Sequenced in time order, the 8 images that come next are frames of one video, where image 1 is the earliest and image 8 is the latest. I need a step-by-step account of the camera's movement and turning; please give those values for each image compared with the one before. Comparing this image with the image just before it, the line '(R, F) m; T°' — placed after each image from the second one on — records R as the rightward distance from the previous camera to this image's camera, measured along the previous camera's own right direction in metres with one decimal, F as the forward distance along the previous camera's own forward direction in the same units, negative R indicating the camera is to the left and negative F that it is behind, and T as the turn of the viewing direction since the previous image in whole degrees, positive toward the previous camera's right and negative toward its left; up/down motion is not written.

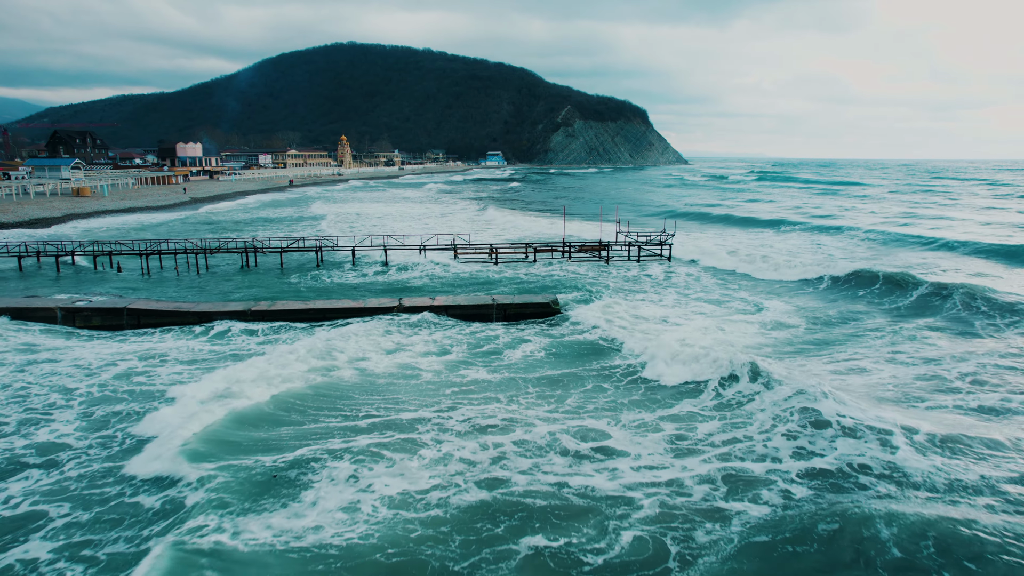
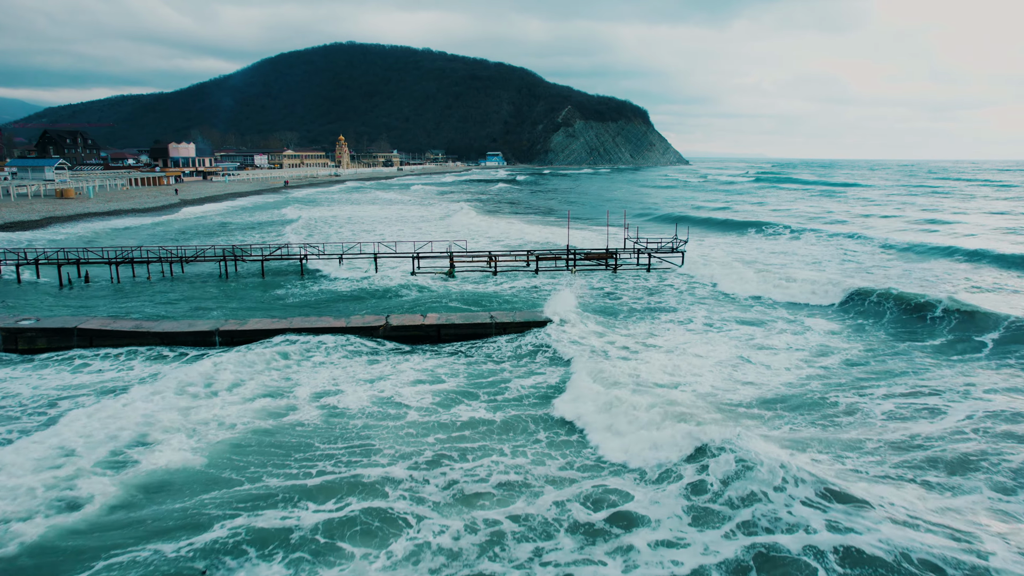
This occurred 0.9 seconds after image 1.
(0.0, +1.9) m; 0°
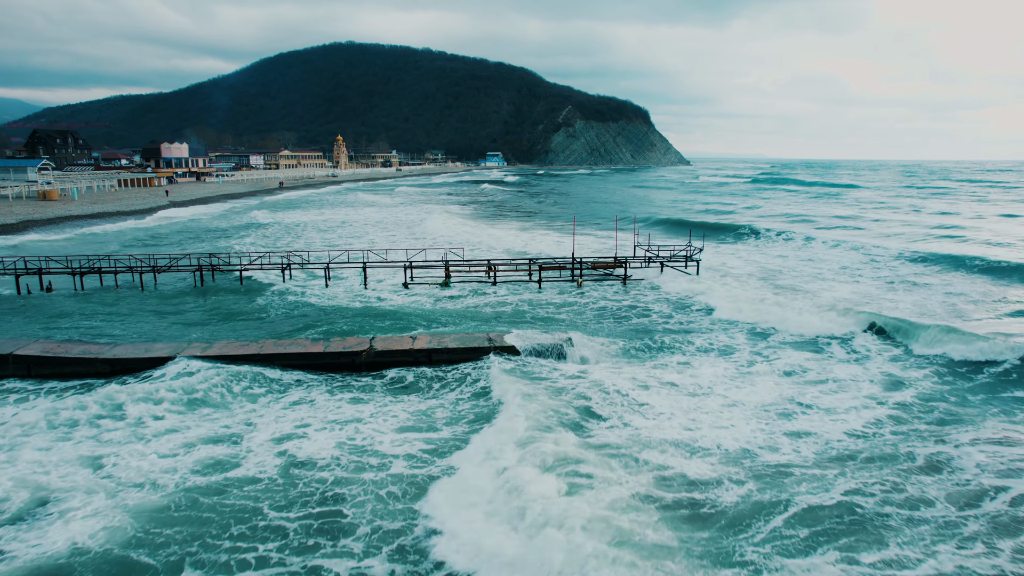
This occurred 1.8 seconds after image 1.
(0.0, +1.9) m; 0°
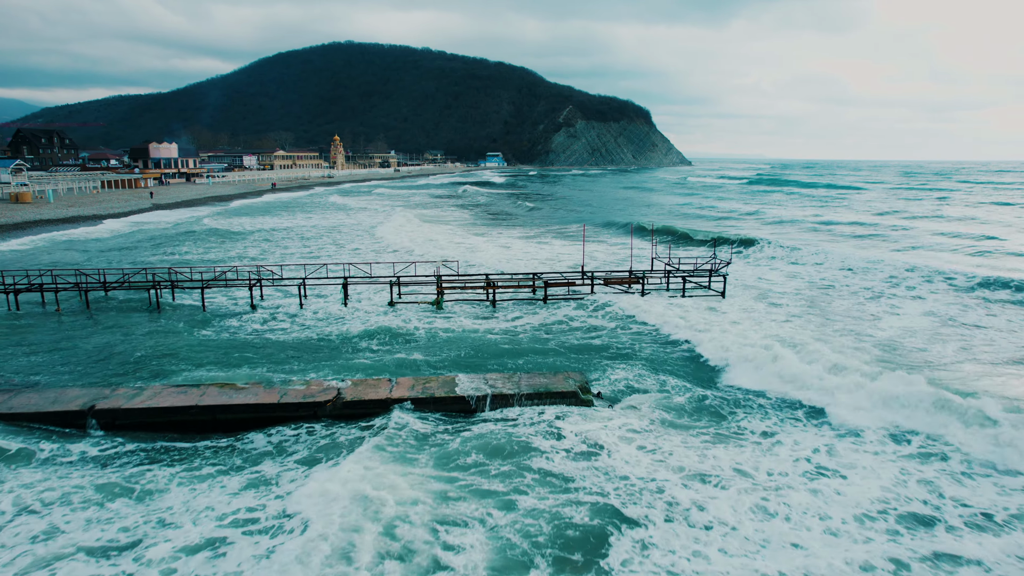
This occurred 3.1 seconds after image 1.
(-0.1, +2.8) m; 0°
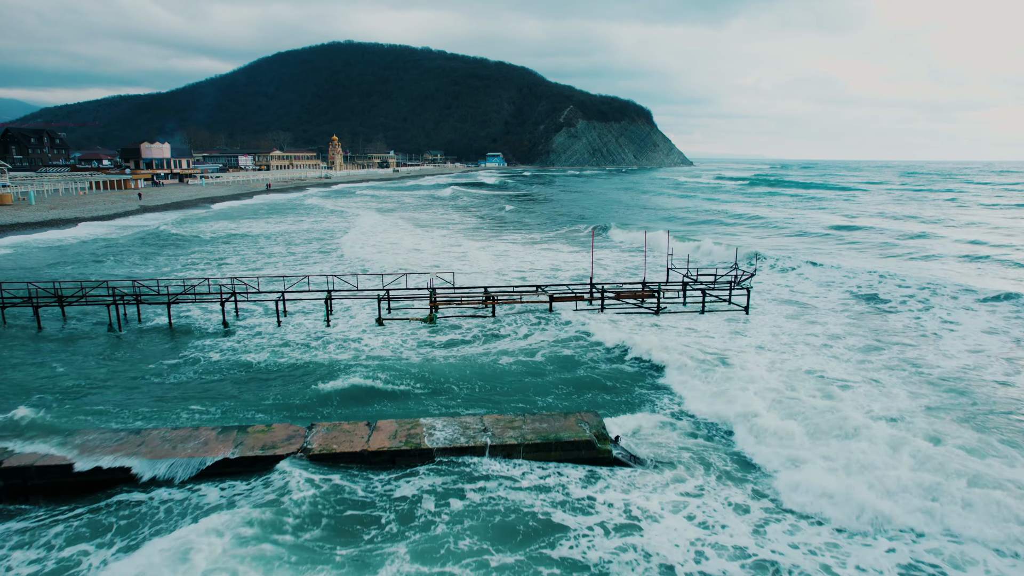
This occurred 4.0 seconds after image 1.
(0.0, +1.9) m; 0°
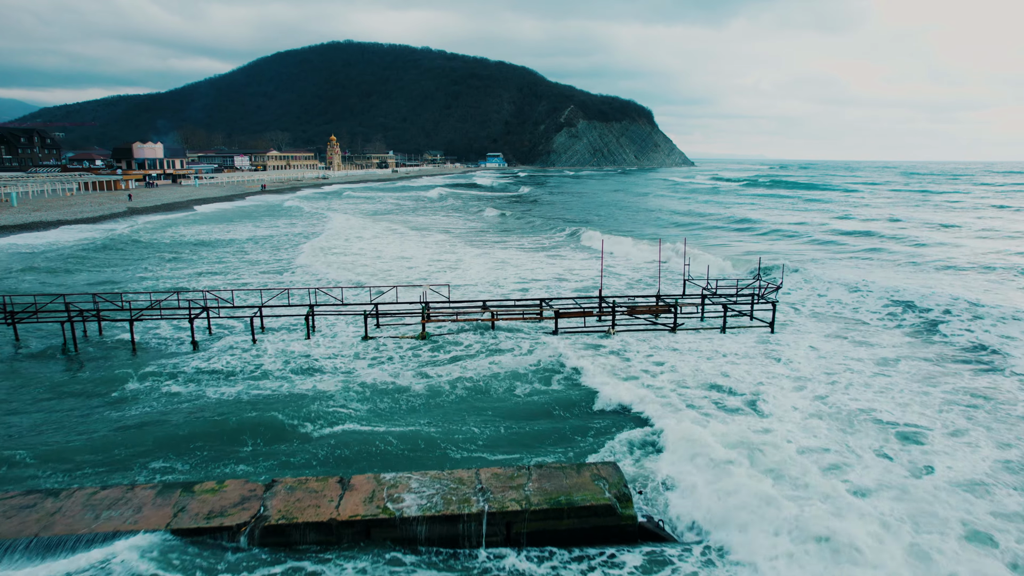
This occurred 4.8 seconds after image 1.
(0.0, +1.7) m; 0°
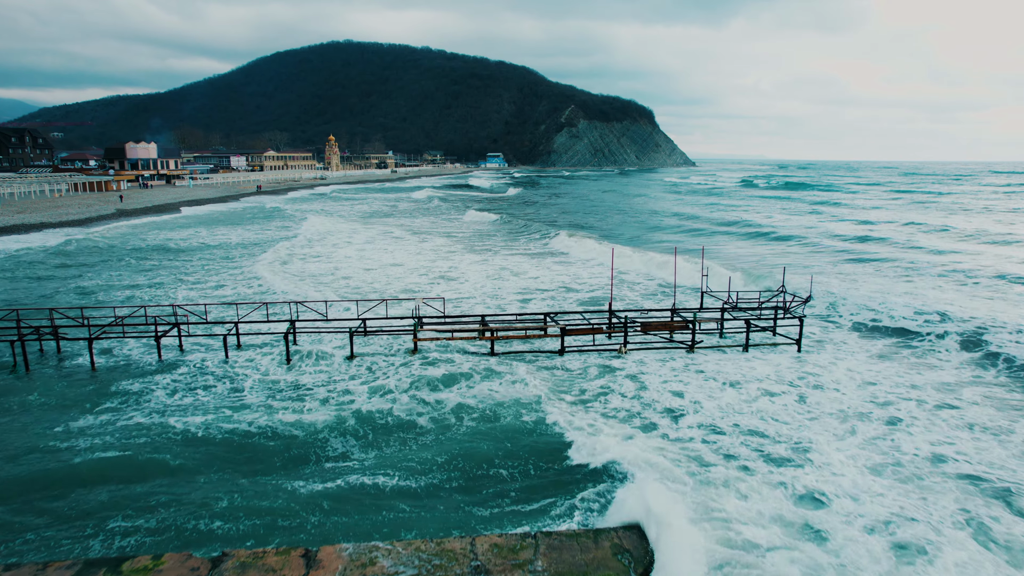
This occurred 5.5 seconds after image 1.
(0.0, +1.5) m; 0°
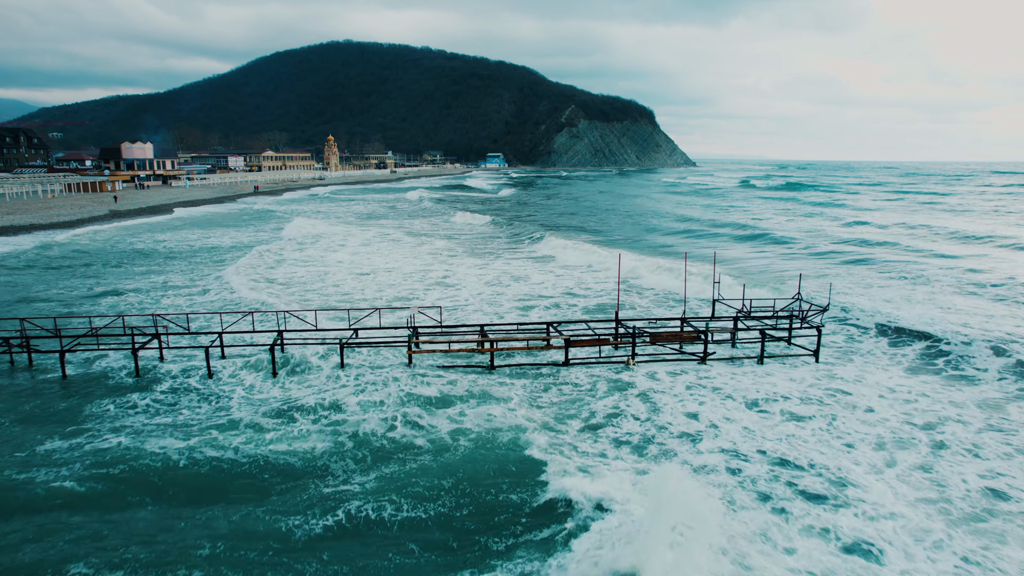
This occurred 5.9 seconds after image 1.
(0.0, +0.9) m; 0°
